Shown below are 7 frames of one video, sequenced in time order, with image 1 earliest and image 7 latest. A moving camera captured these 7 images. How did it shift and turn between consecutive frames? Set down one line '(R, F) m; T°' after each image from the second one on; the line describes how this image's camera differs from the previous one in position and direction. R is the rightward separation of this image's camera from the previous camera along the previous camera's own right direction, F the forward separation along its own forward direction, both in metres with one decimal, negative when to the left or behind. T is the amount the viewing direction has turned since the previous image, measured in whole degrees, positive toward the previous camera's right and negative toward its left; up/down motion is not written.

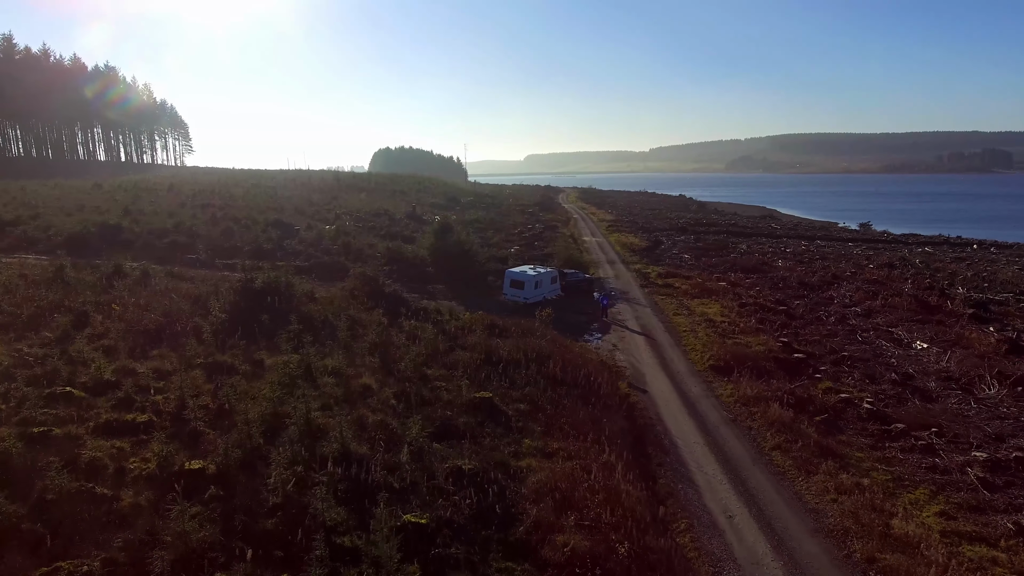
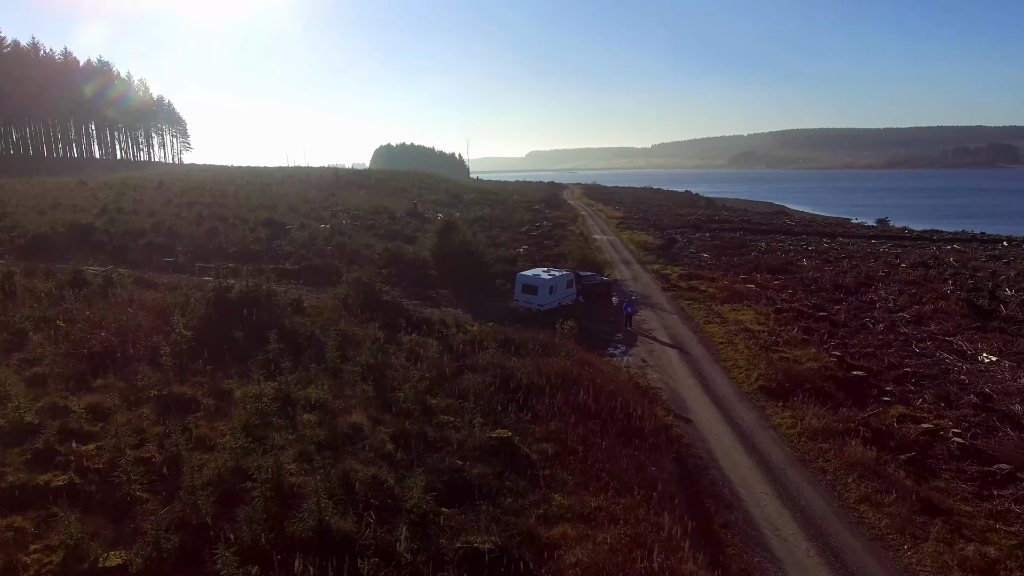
(-0.4, +2.9) m; 0°
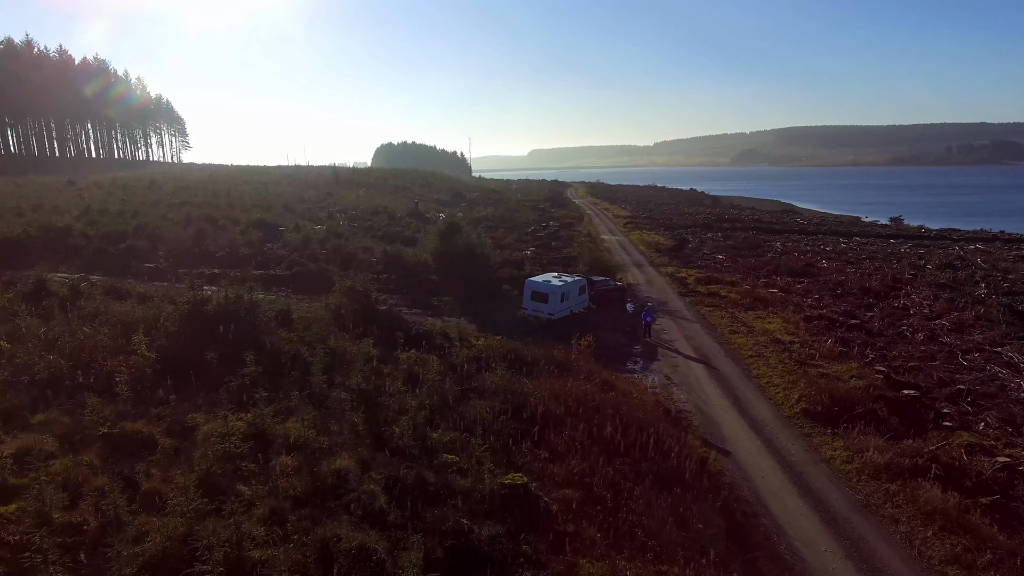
(-0.2, +2.0) m; 0°
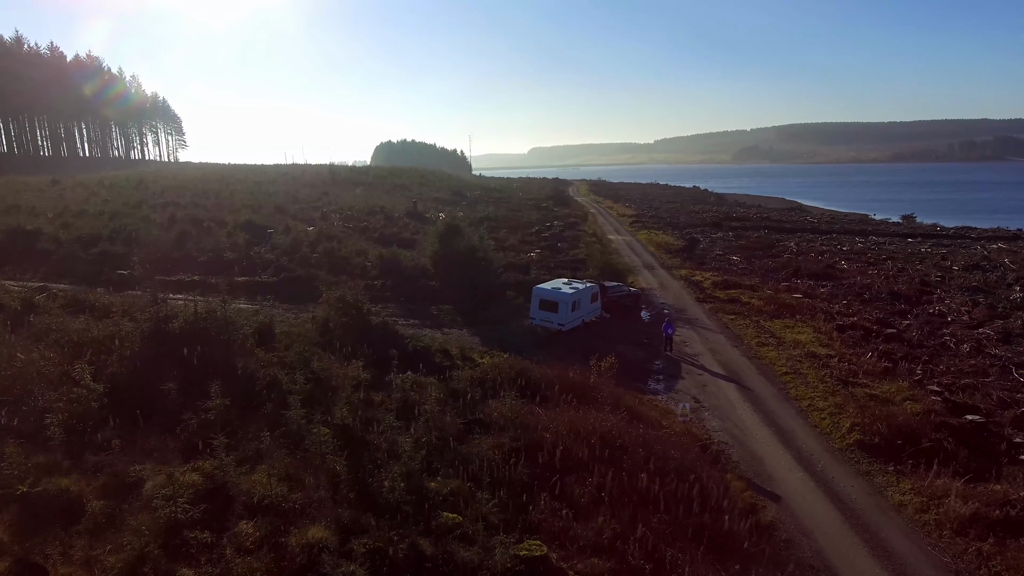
(-0.2, +2.1) m; 0°
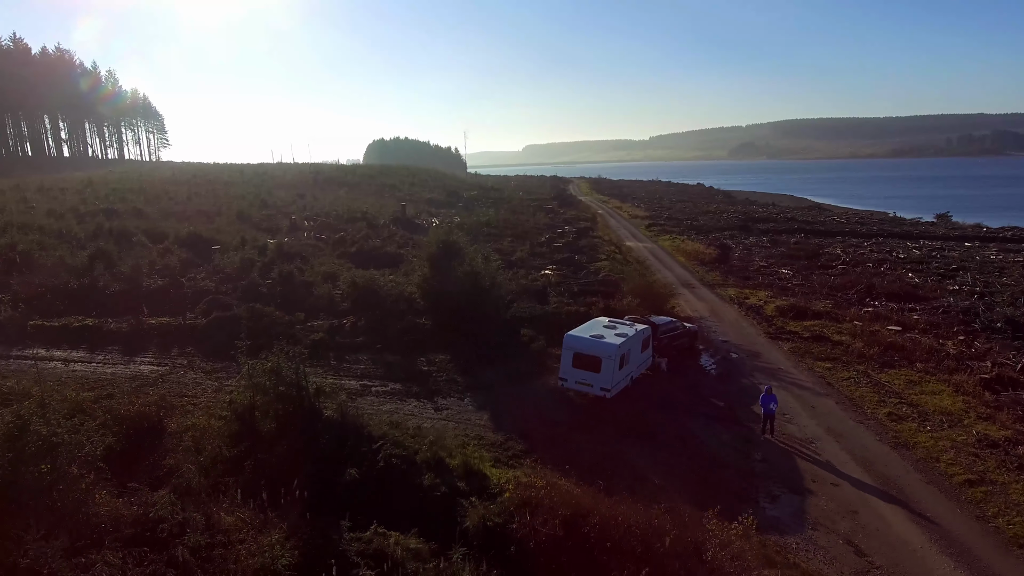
(-0.6, +6.6) m; 0°
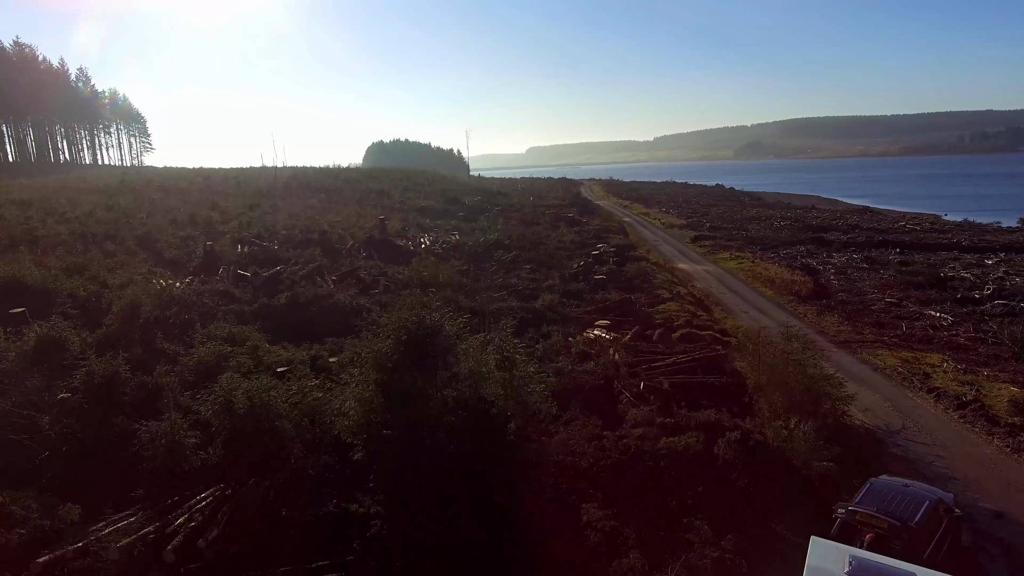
(-0.6, +10.7) m; 0°
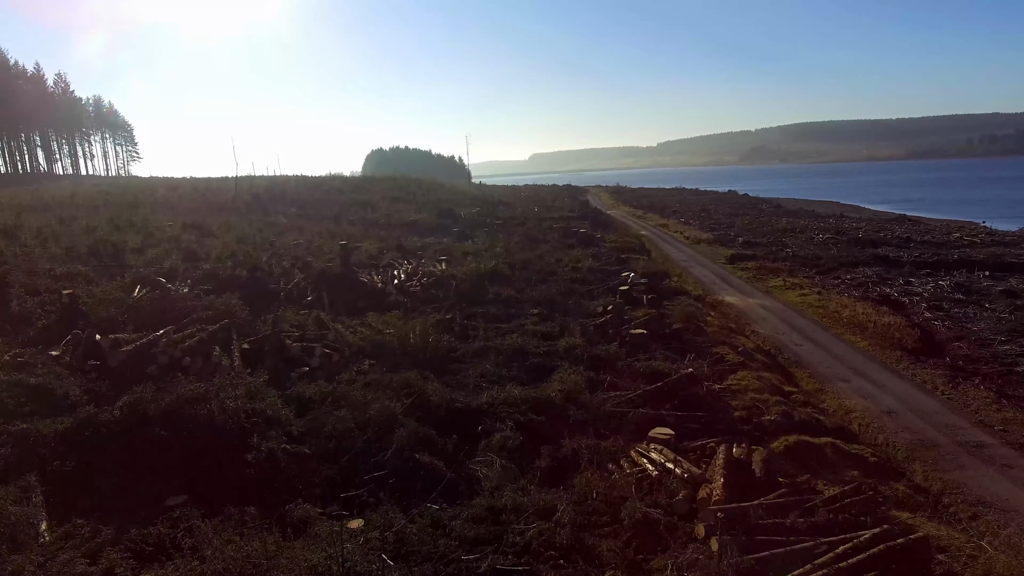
(+0.1, +7.1) m; 0°
